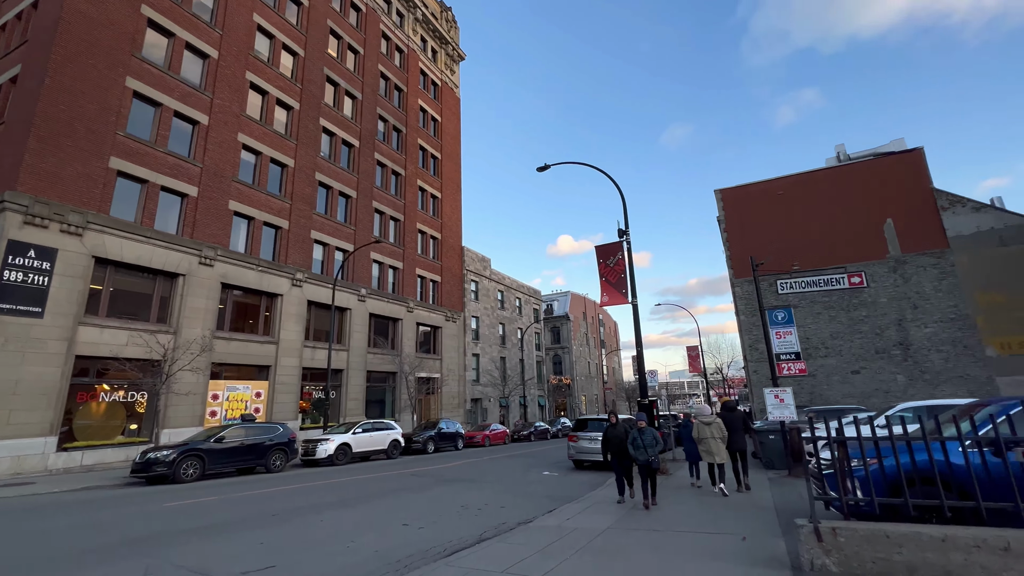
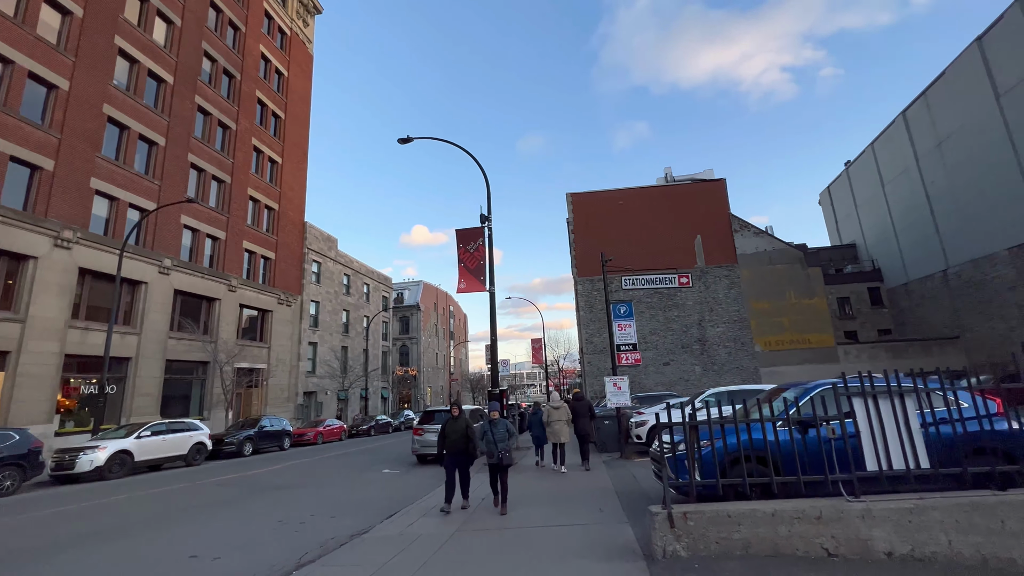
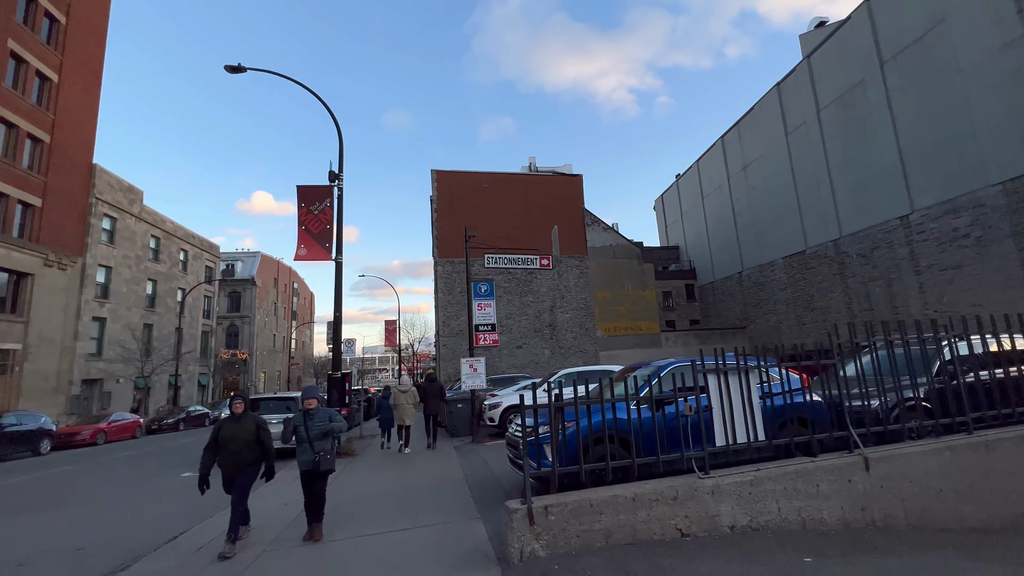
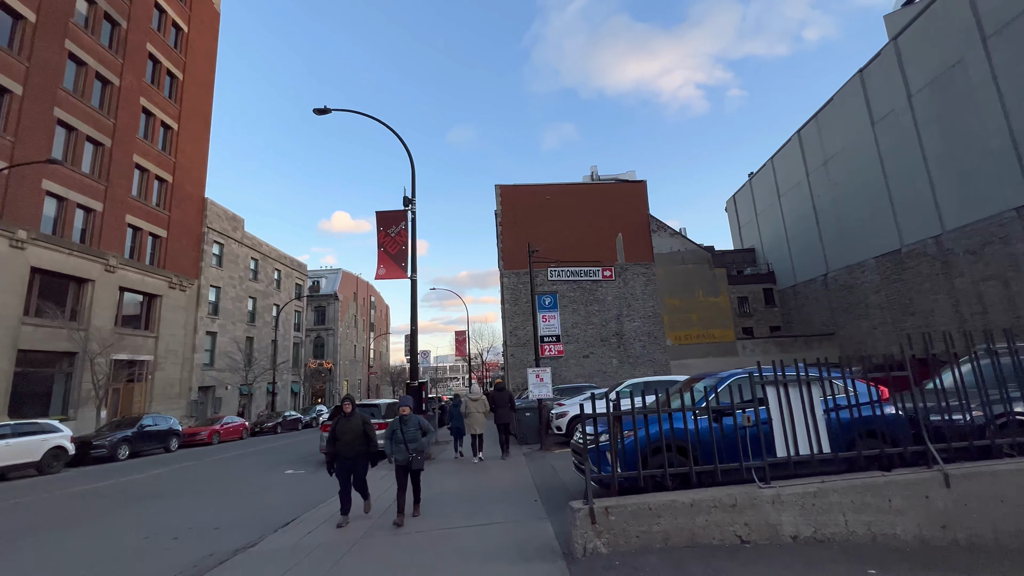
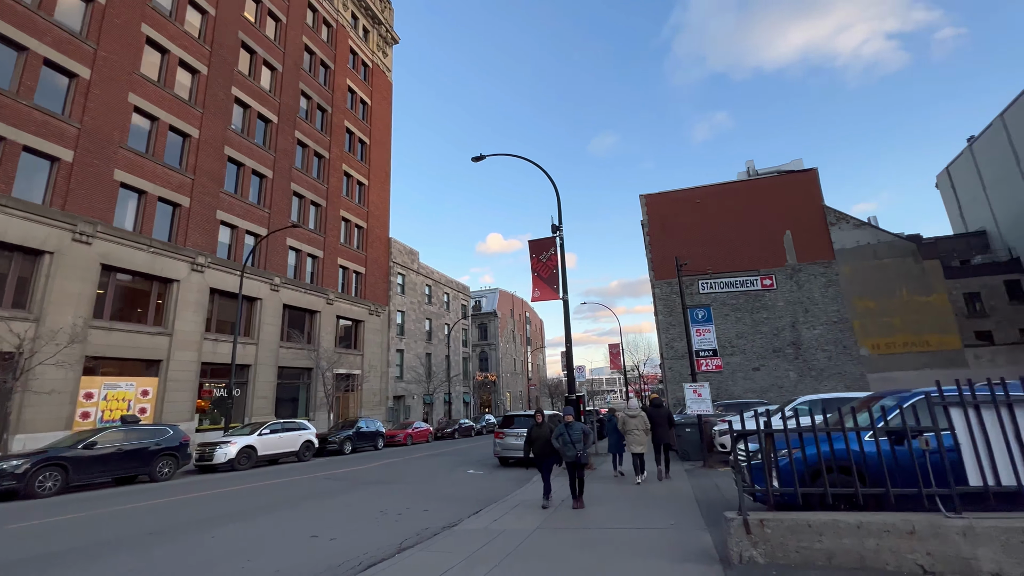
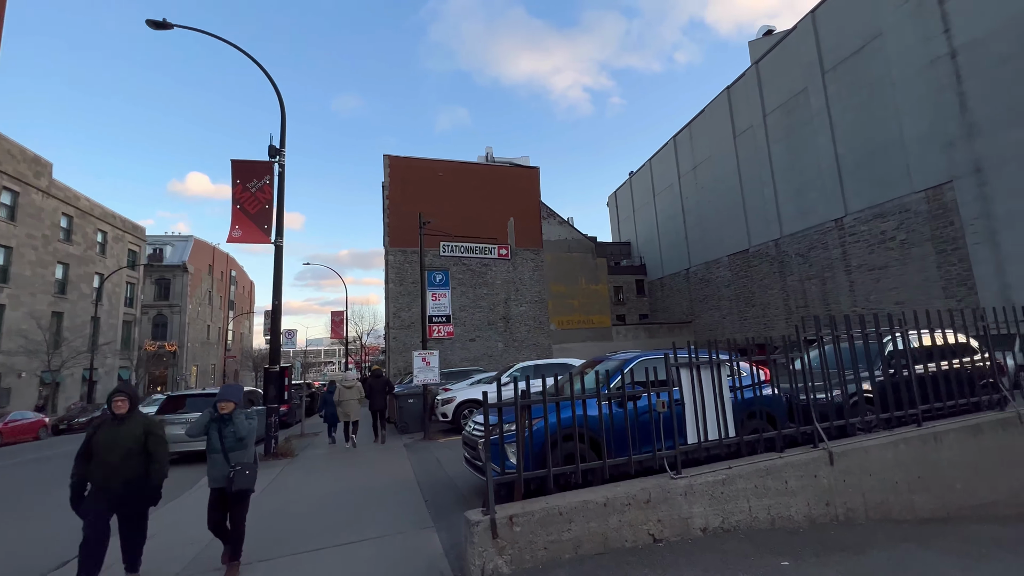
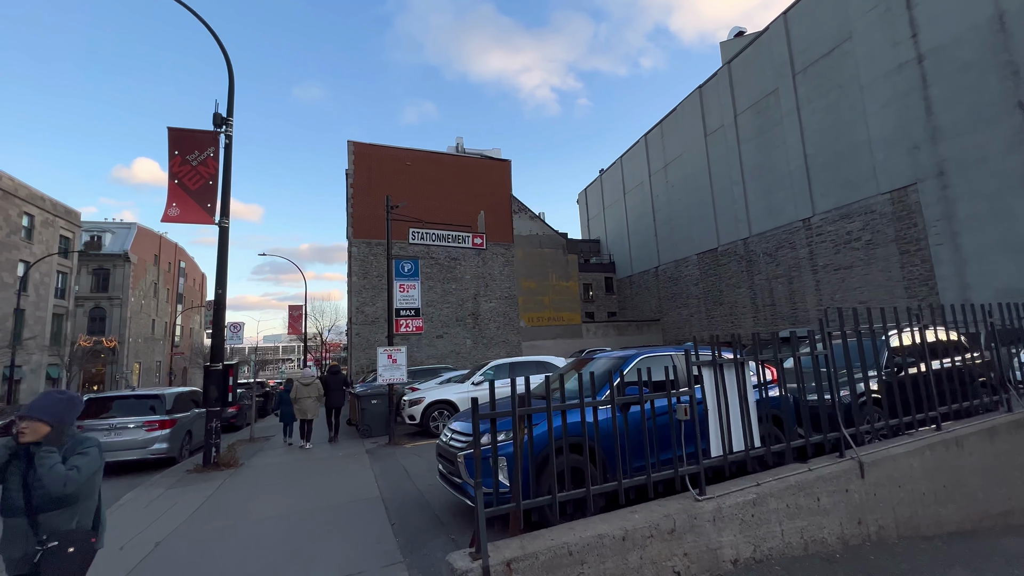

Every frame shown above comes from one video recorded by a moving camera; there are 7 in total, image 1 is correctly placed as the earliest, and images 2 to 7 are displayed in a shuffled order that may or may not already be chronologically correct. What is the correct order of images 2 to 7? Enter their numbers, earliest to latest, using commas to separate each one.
5, 2, 4, 3, 6, 7
